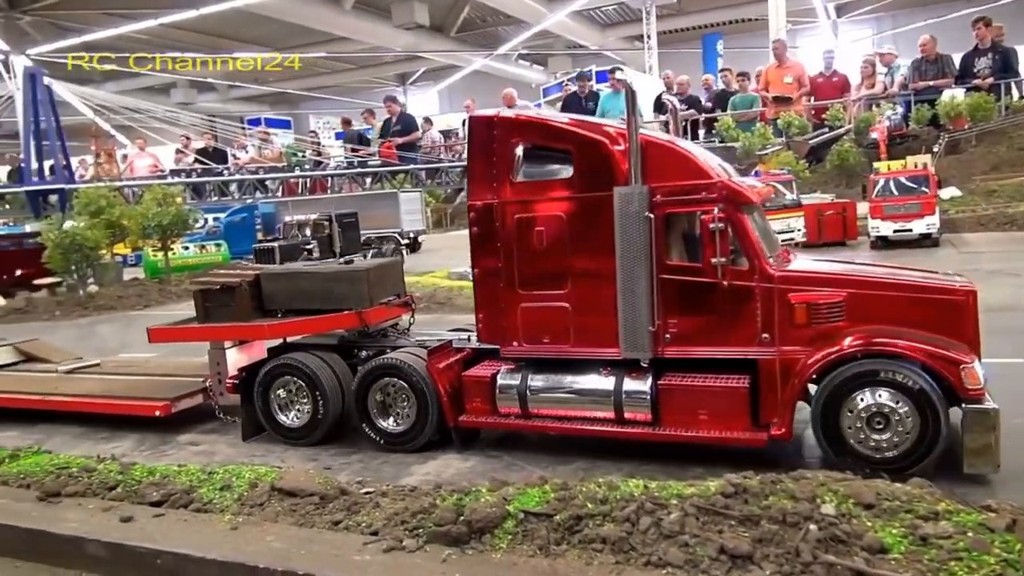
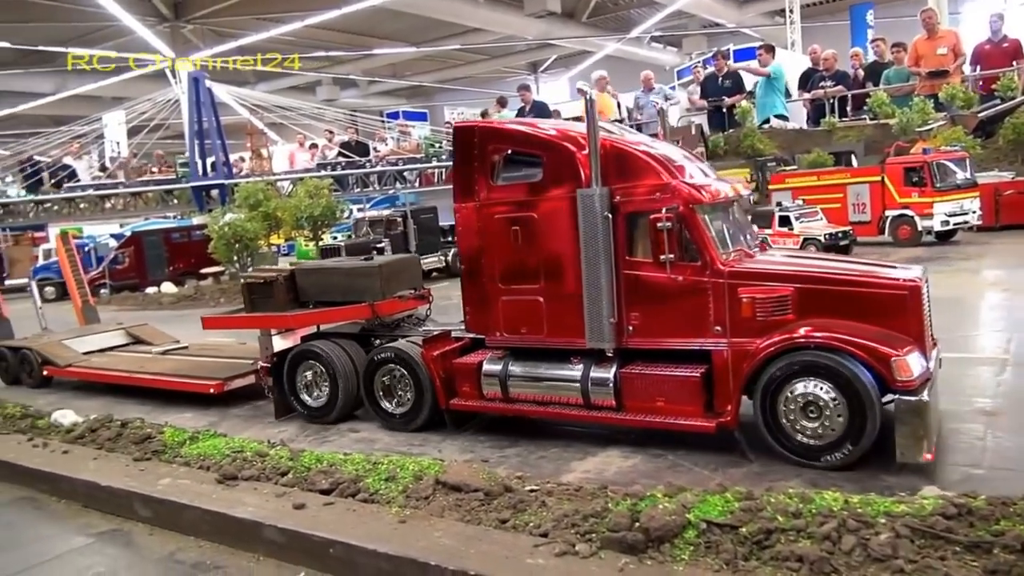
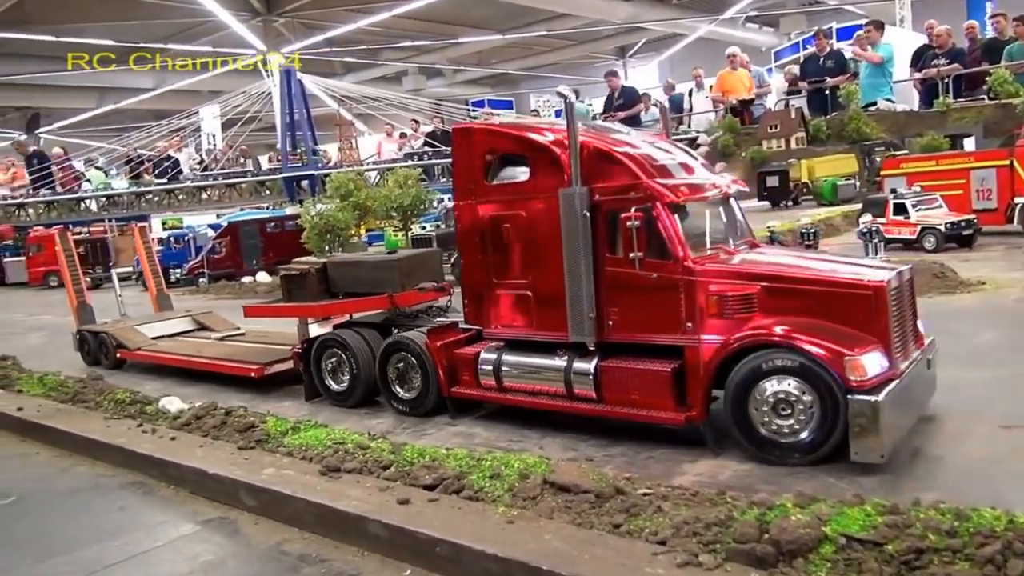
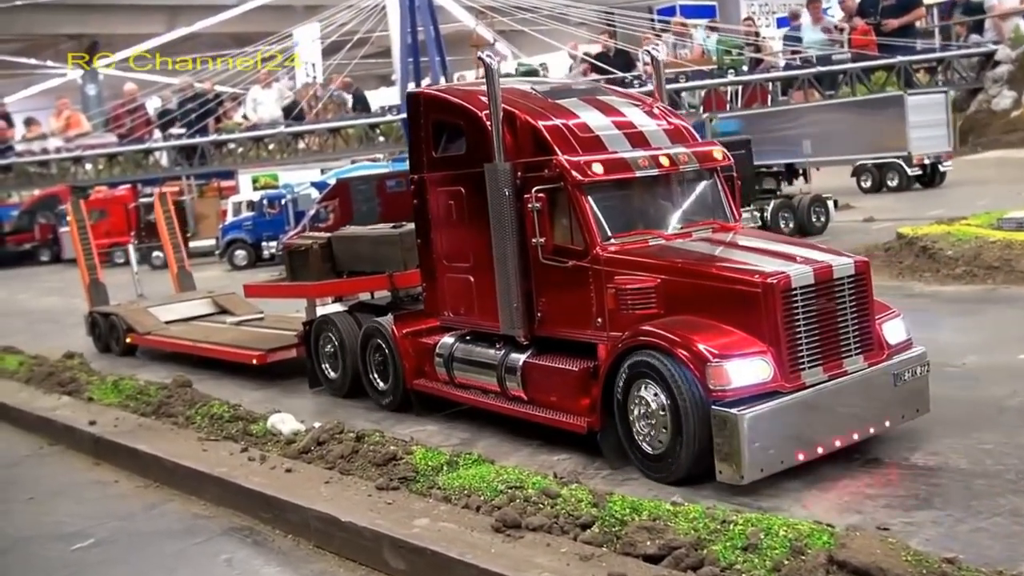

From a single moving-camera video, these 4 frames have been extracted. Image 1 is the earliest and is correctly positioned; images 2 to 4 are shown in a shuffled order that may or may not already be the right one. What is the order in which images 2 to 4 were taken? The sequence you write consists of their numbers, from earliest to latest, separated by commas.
2, 3, 4
